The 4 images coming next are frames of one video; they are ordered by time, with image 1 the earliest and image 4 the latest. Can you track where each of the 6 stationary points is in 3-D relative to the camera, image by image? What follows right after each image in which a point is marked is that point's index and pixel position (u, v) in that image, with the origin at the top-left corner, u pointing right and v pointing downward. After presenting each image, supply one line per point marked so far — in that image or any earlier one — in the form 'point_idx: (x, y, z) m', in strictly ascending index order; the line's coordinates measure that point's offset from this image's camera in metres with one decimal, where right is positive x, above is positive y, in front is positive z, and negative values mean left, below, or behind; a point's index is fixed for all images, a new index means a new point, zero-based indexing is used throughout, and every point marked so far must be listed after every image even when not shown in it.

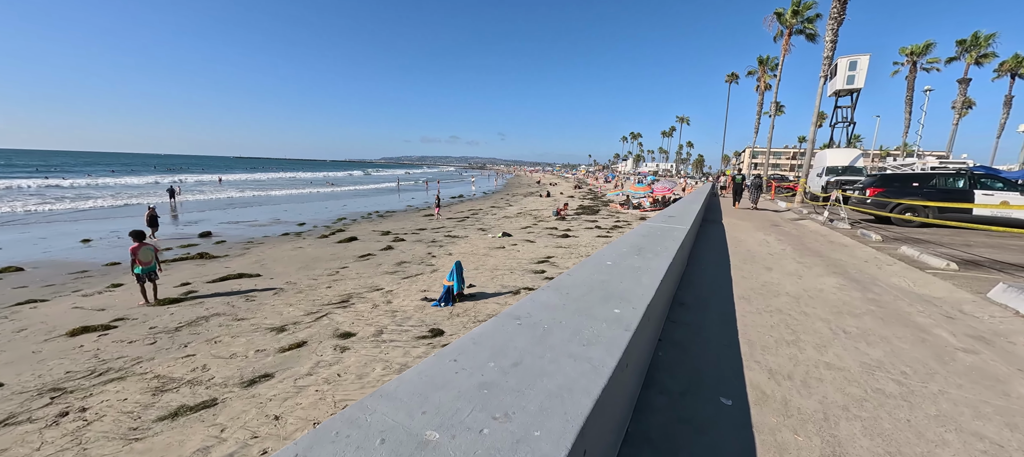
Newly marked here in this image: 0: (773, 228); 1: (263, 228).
0: (+6.0, 0.0, +8.7) m
1: (-11.5, 0.0, +18.2) m
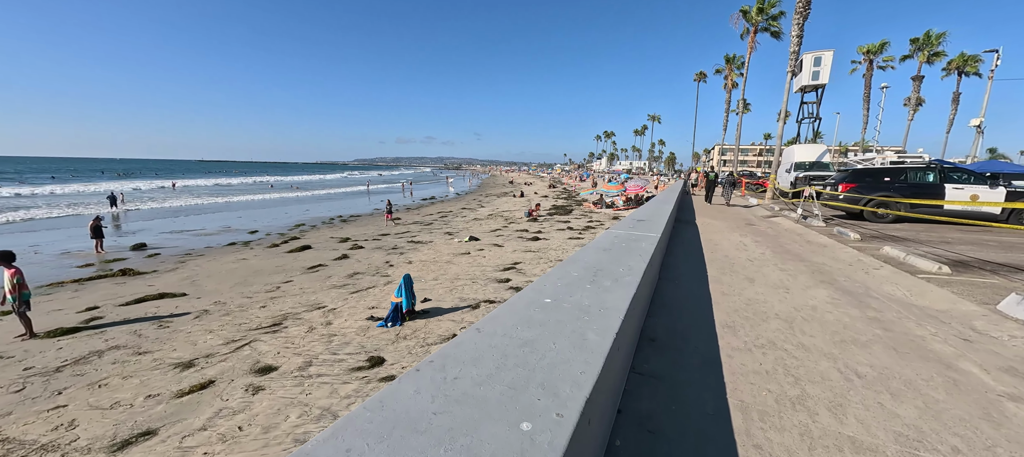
0: (+5.1, 0.0, +8.3) m
1: (-12.9, -0.4, +16.7) m
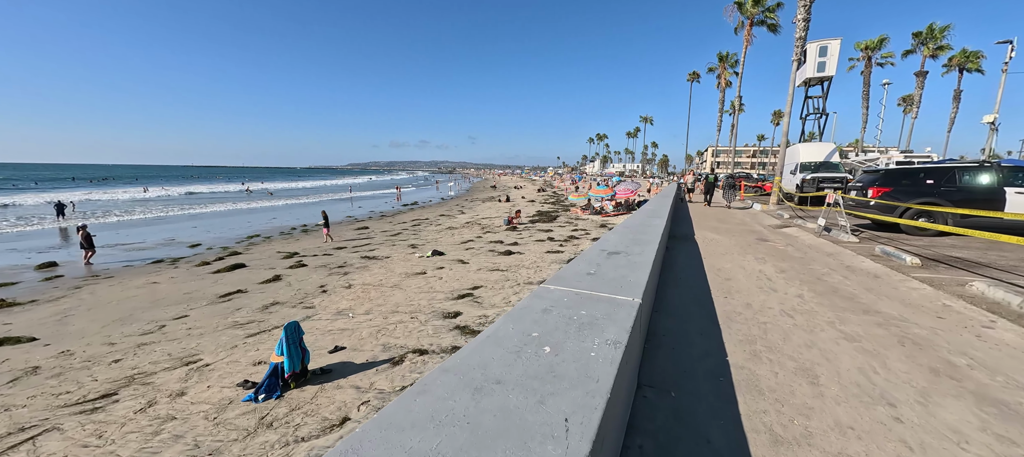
0: (+4.2, -0.3, +6.5) m
1: (-13.9, -0.9, +14.6) m
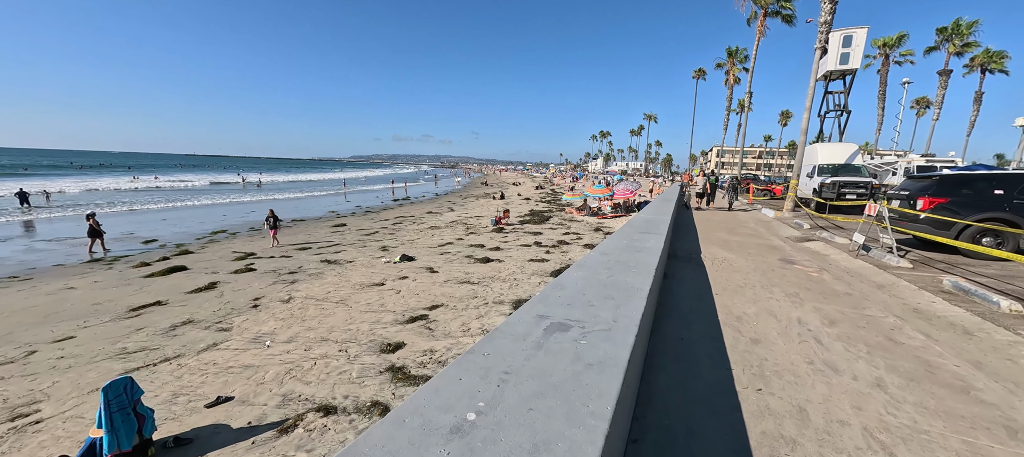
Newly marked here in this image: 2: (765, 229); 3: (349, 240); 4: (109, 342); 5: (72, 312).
0: (+3.6, -0.5, +5.0) m
1: (-14.5, -0.7, +13.3) m
2: (+5.9, 0.0, +8.9) m
3: (-6.0, -0.4, +14.0) m
4: (-6.2, -1.7, +5.9) m
5: (-8.2, -1.5, +7.2) m
